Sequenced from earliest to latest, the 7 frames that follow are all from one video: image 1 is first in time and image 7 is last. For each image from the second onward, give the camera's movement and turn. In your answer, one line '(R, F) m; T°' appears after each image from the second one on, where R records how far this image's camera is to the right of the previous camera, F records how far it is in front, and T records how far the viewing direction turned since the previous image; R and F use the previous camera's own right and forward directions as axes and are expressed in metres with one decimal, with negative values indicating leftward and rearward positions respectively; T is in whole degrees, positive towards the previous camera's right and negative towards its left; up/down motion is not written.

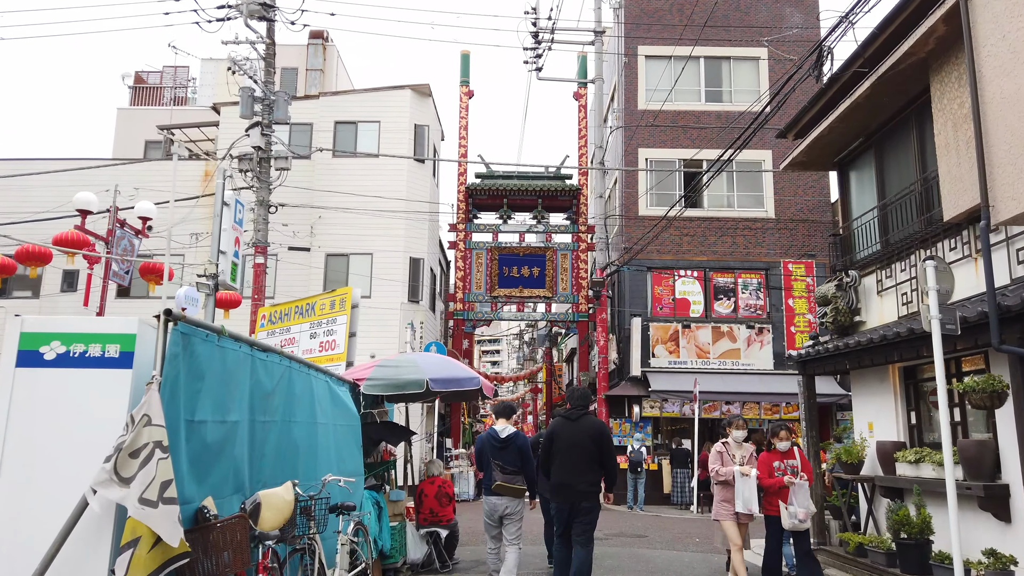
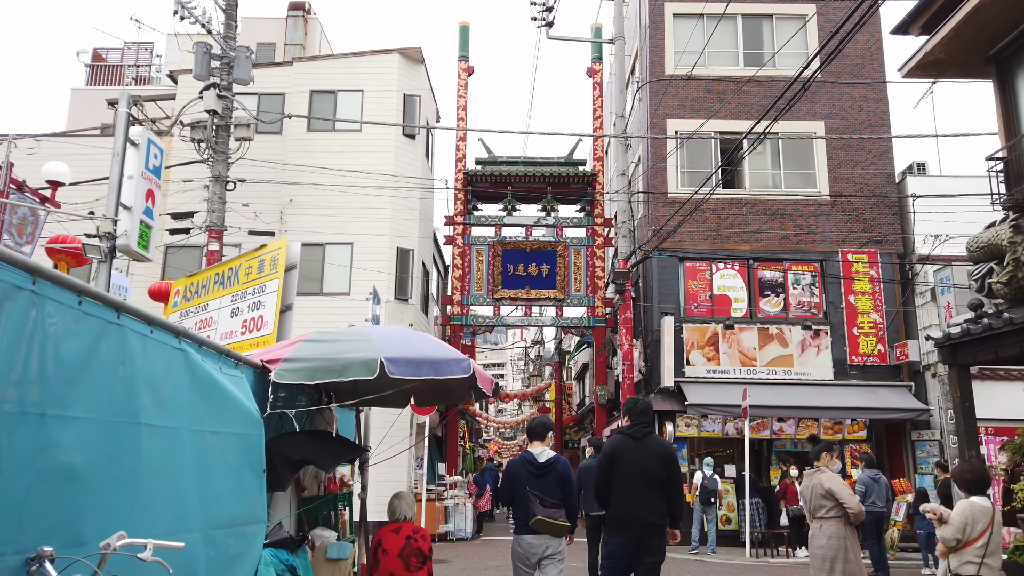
(-0.1, +3.6) m; 0°
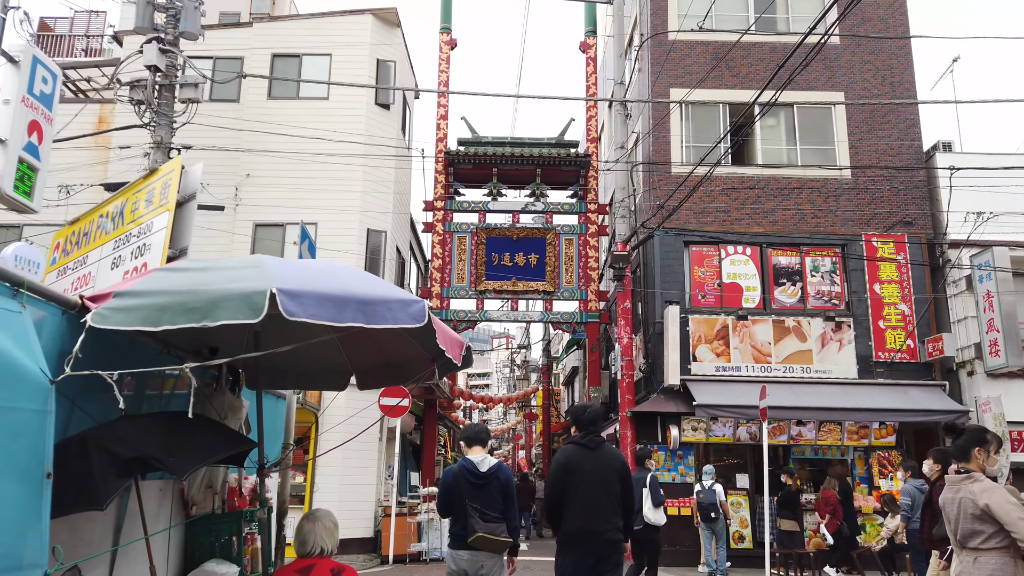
(0.0, +2.1) m; +1°
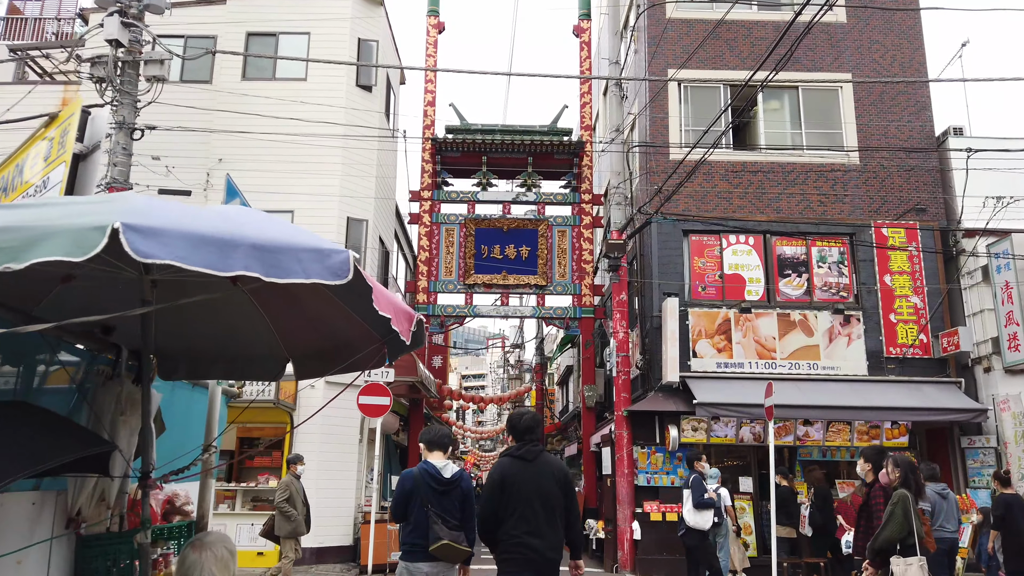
(+0.1, +1.0) m; 0°
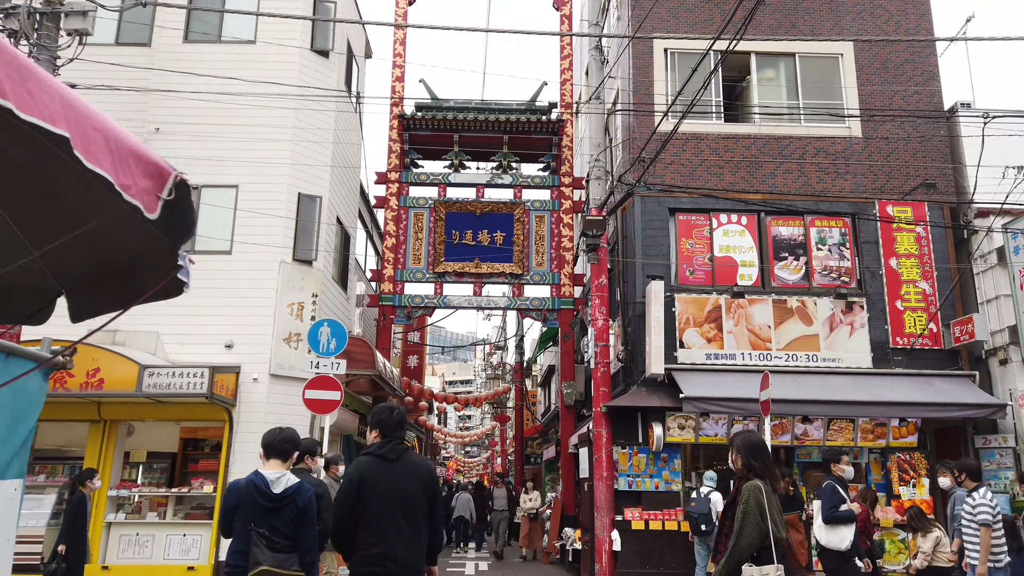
(+0.4, +1.5) m; +1°
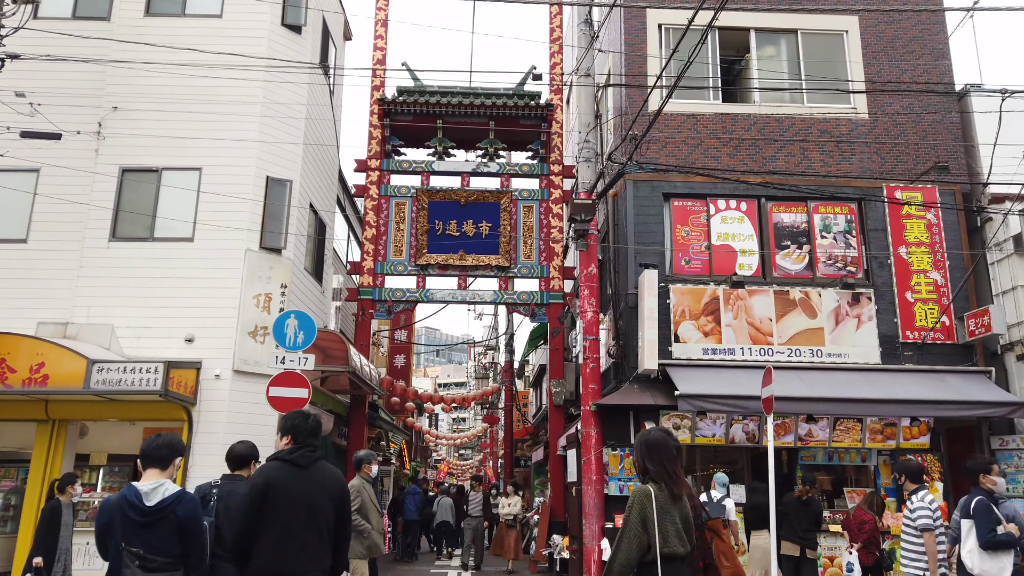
(+0.2, +0.9) m; 0°
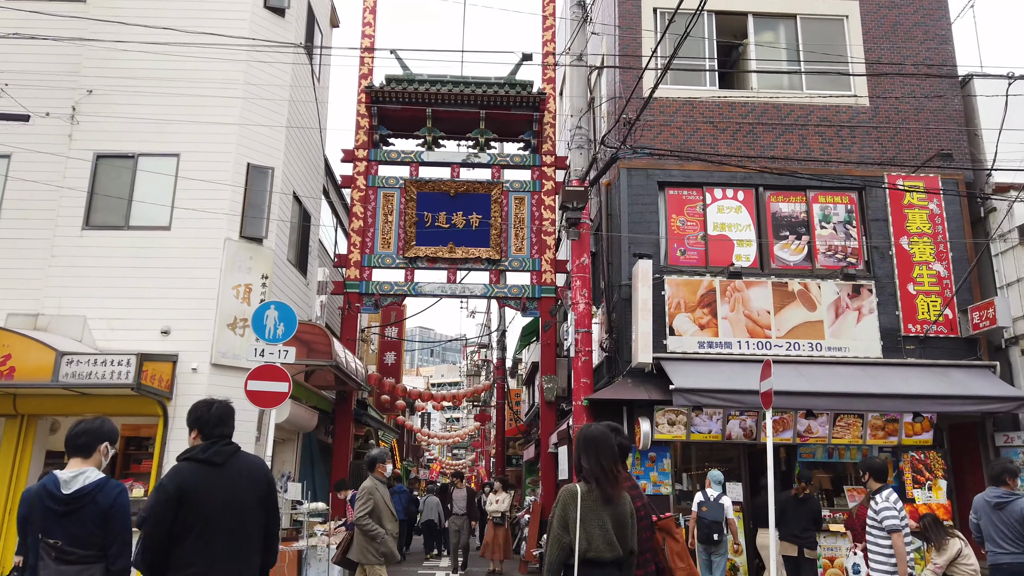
(+0.1, +0.4) m; 0°
